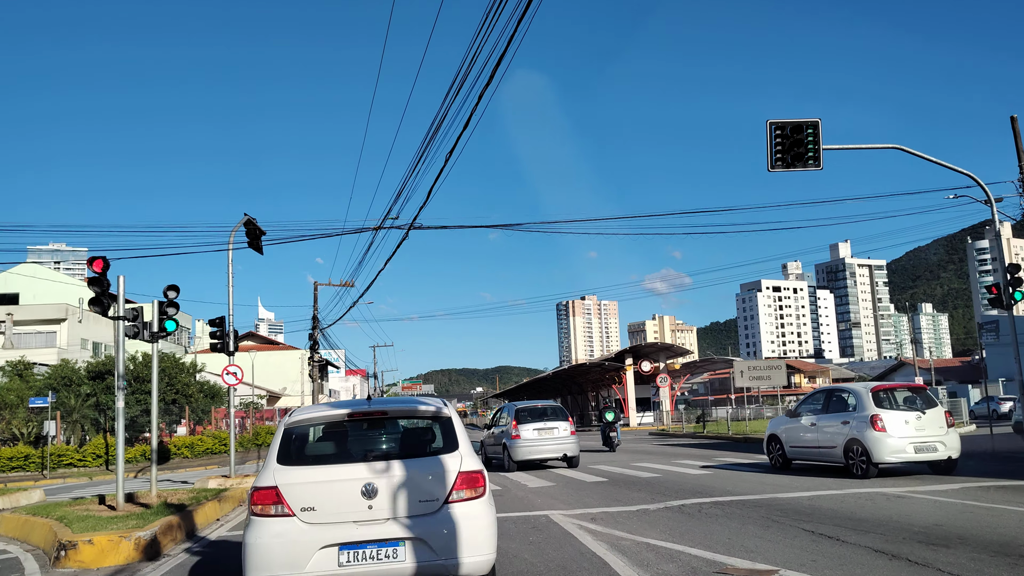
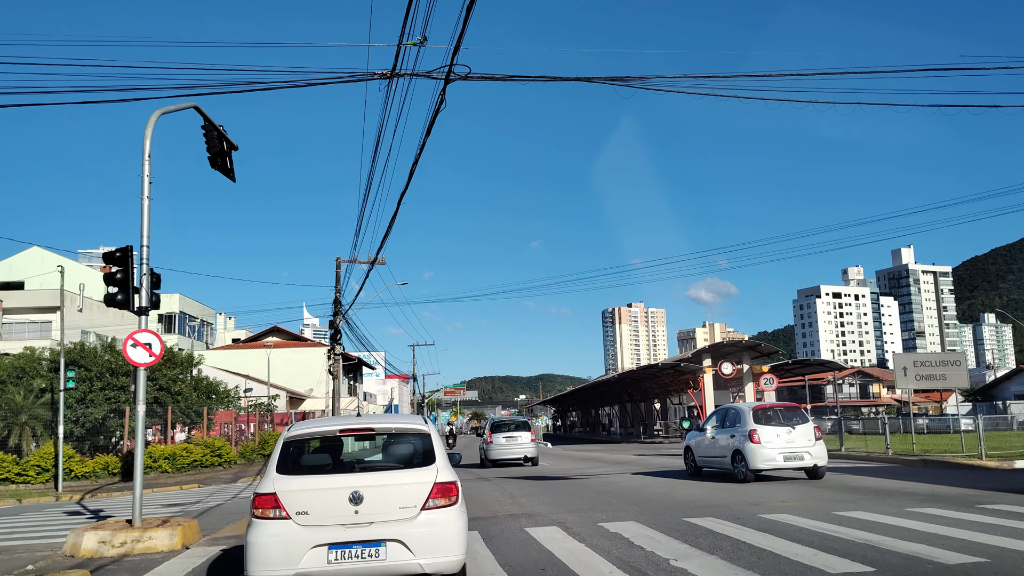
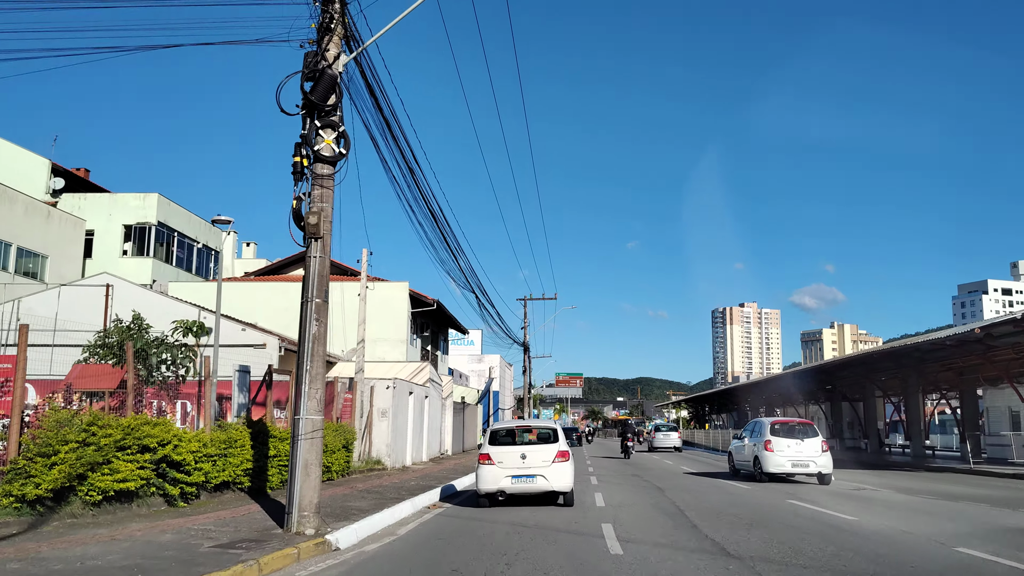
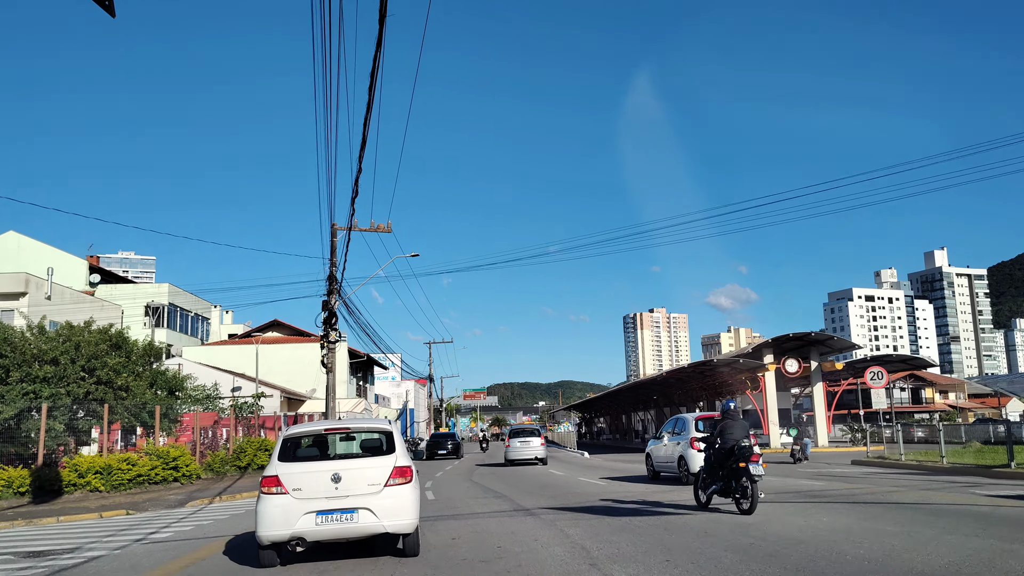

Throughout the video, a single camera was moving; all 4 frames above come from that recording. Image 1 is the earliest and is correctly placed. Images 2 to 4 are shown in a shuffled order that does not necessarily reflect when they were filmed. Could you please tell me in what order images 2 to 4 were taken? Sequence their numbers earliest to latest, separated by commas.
2, 4, 3
